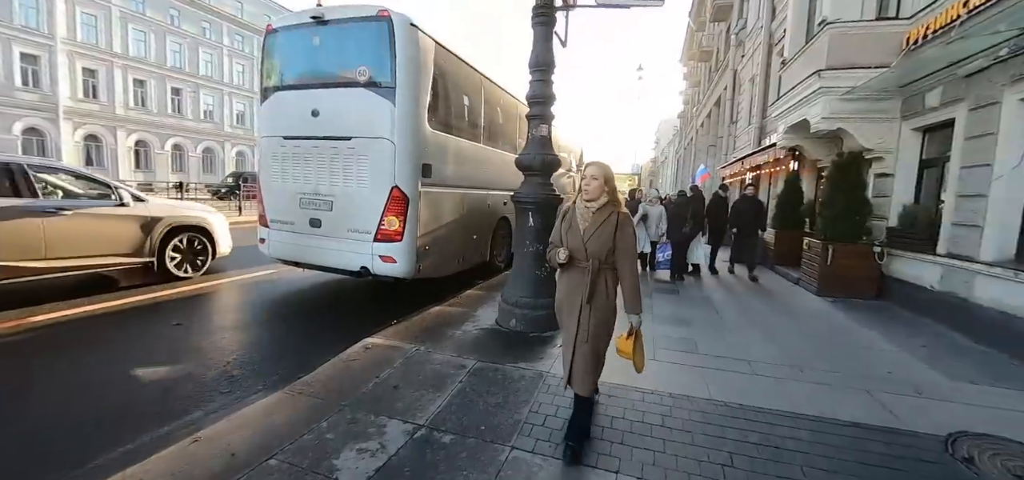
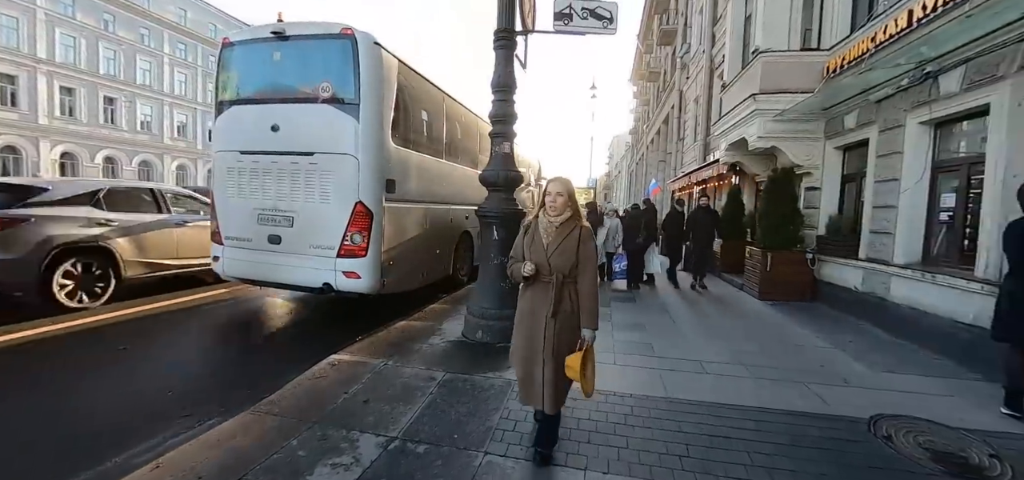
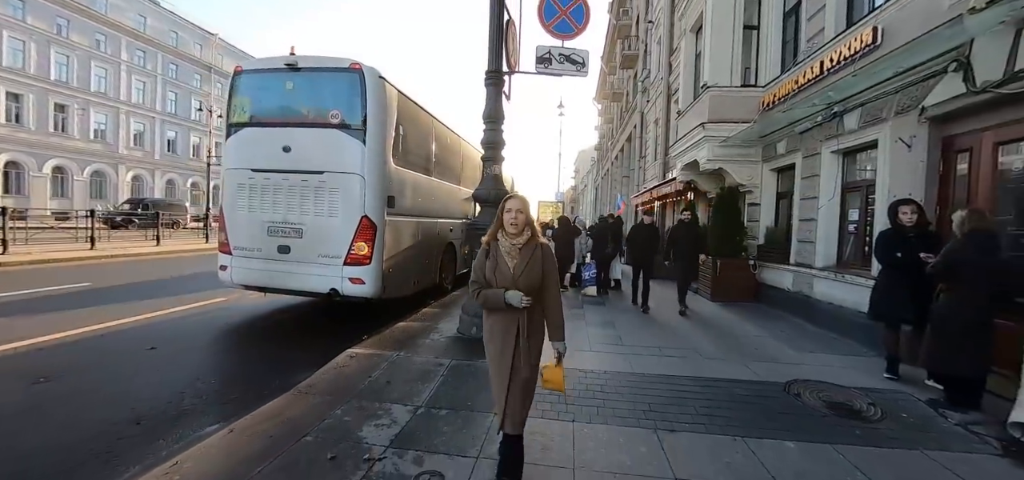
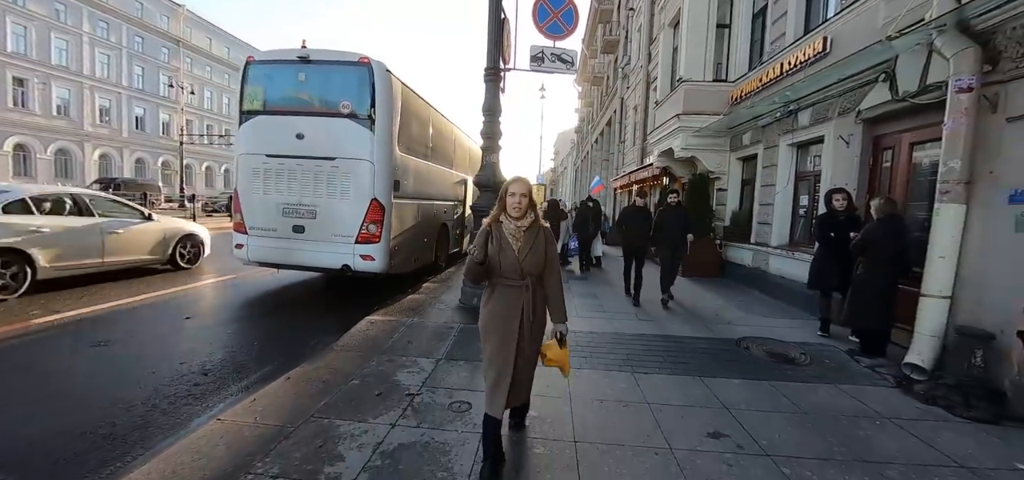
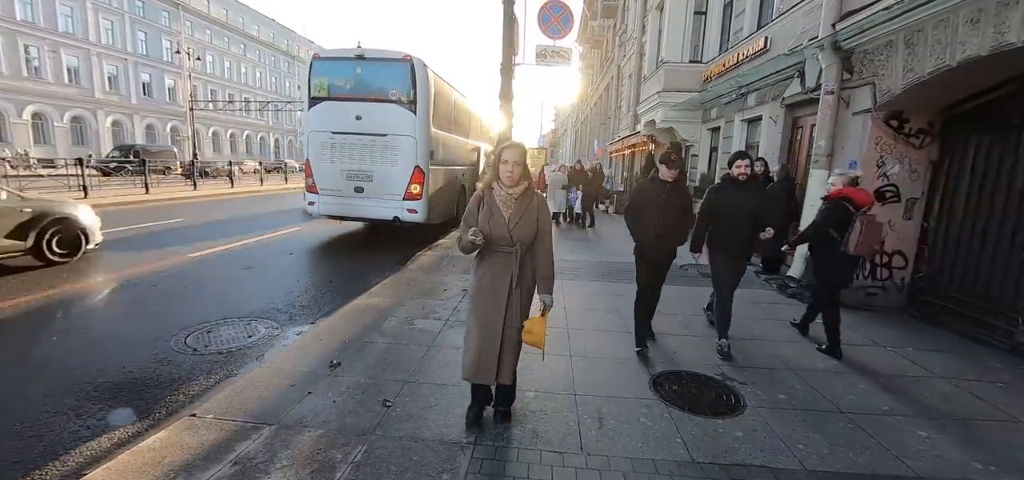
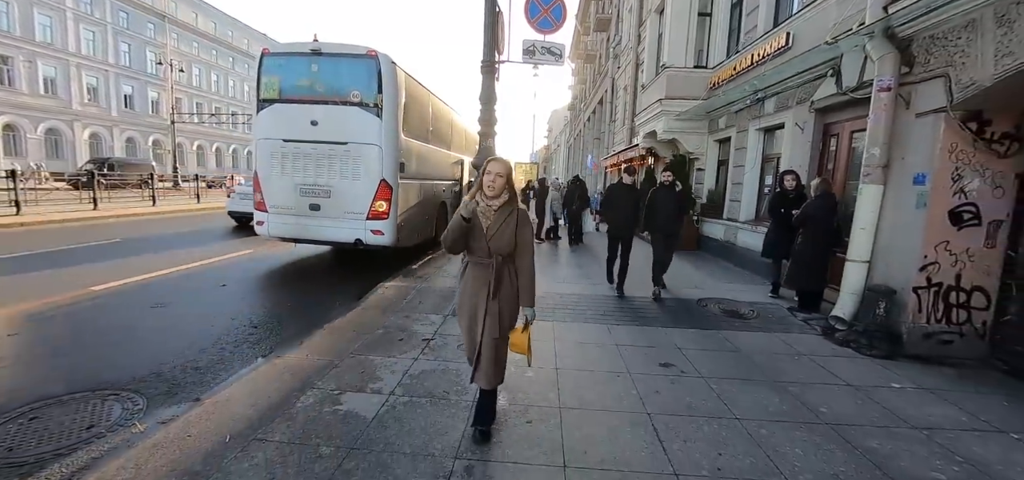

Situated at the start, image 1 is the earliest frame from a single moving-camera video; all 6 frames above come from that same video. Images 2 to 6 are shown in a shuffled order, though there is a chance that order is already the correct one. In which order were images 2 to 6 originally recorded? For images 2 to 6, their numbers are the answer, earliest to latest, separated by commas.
2, 3, 4, 6, 5
